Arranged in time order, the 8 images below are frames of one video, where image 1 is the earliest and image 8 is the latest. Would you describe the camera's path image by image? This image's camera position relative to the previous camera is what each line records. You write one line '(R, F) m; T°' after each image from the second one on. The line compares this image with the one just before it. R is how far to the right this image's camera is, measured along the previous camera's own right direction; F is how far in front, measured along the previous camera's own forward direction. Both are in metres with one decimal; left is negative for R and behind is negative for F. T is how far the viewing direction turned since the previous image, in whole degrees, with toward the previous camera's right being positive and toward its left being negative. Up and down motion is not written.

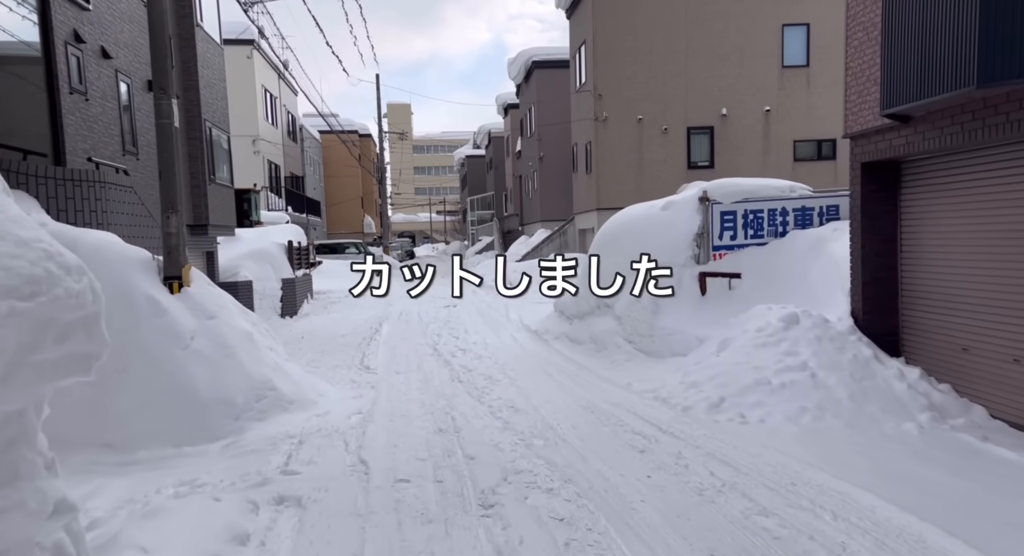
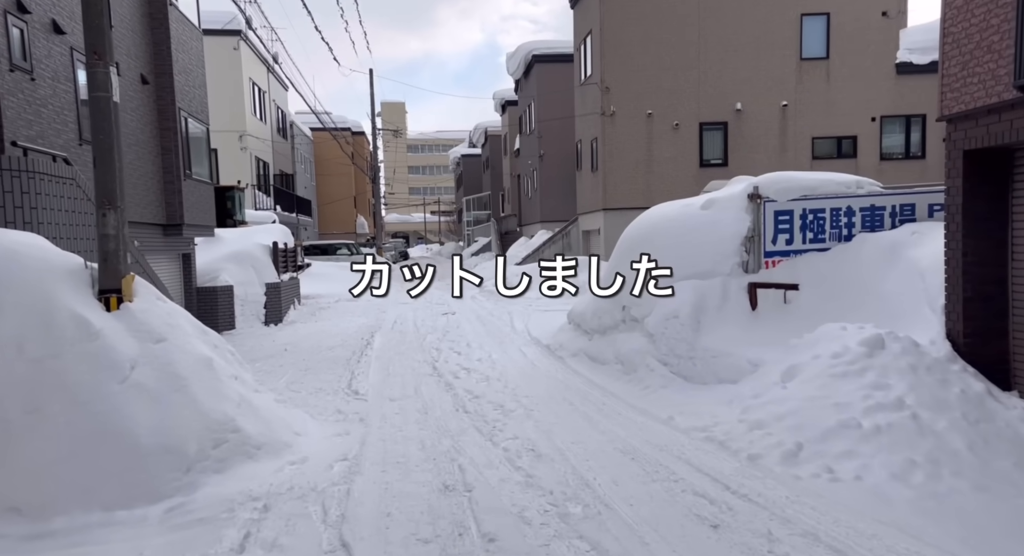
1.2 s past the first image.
(-0.2, +1.2) m; 0°
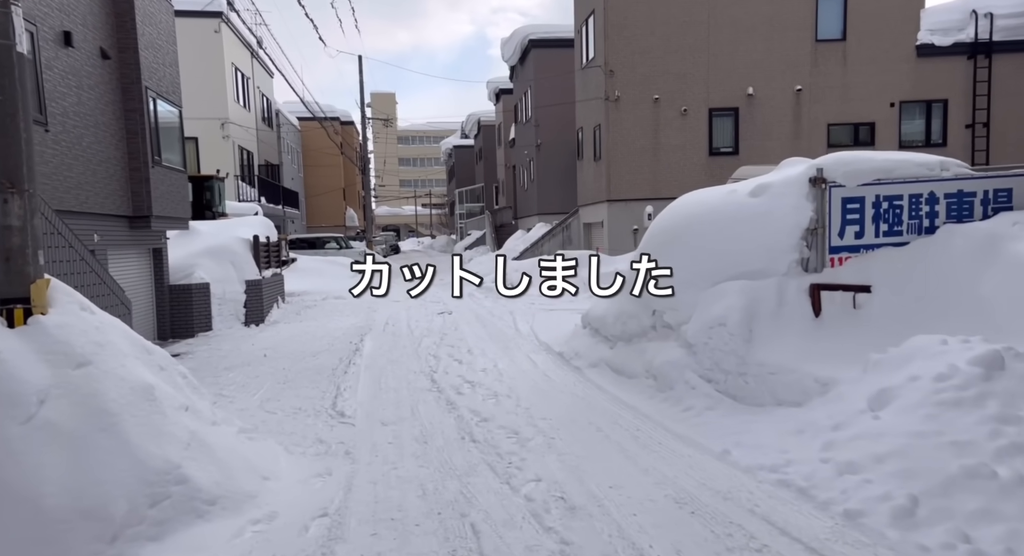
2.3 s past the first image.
(-0.2, +1.1) m; +1°
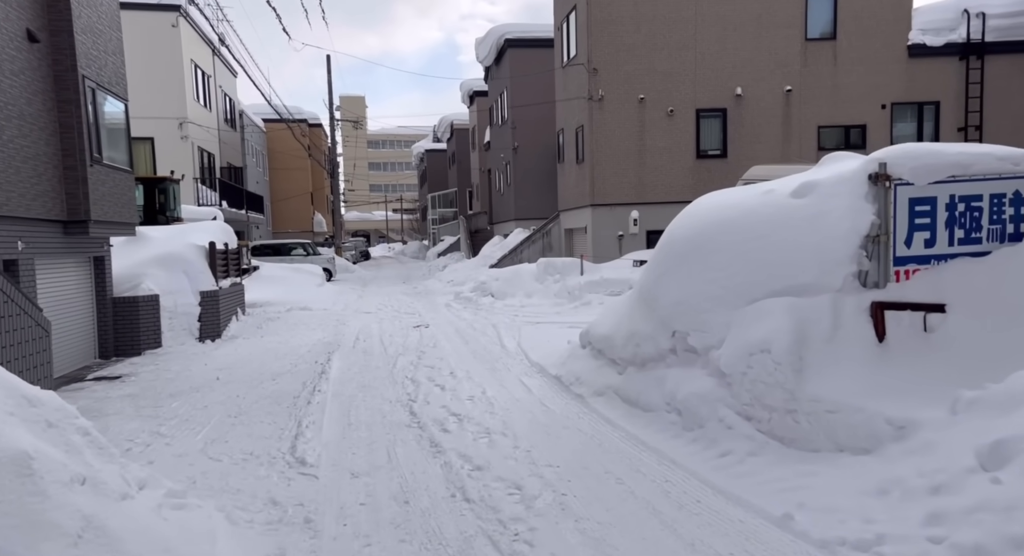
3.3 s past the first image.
(-0.2, +1.1) m; +2°
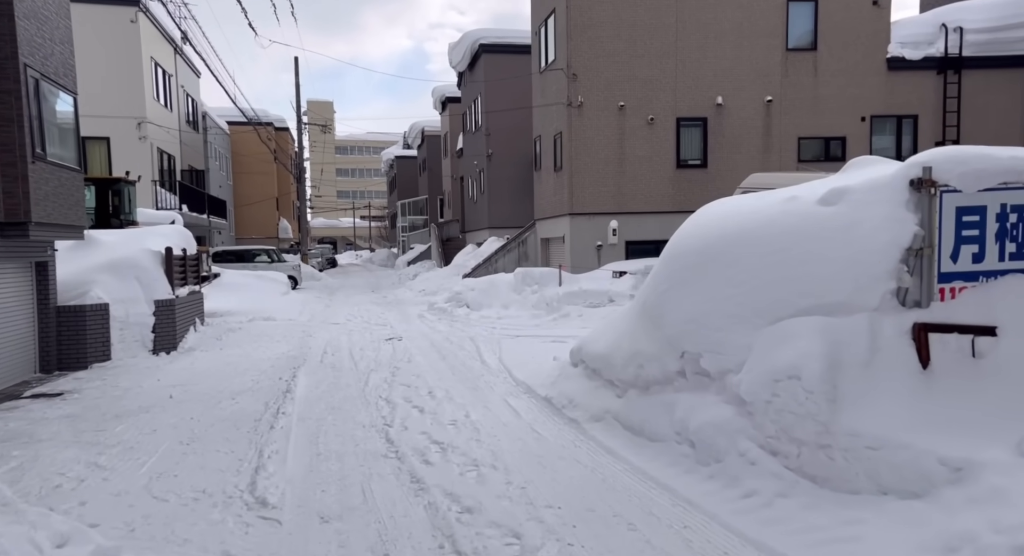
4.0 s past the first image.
(-0.2, +0.6) m; +2°
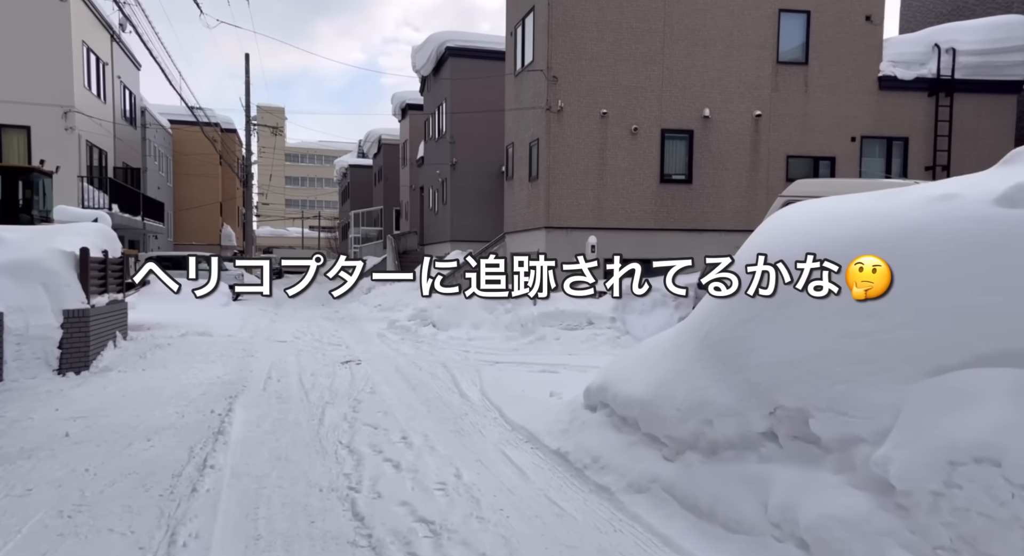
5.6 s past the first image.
(-0.4, +1.5) m; +4°
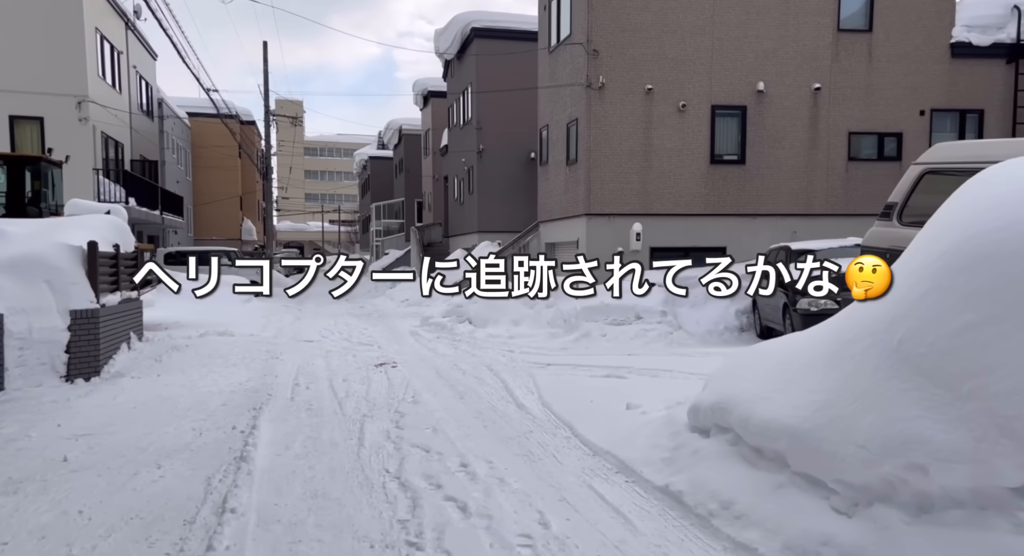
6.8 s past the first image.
(-0.4, +1.1) m; -1°
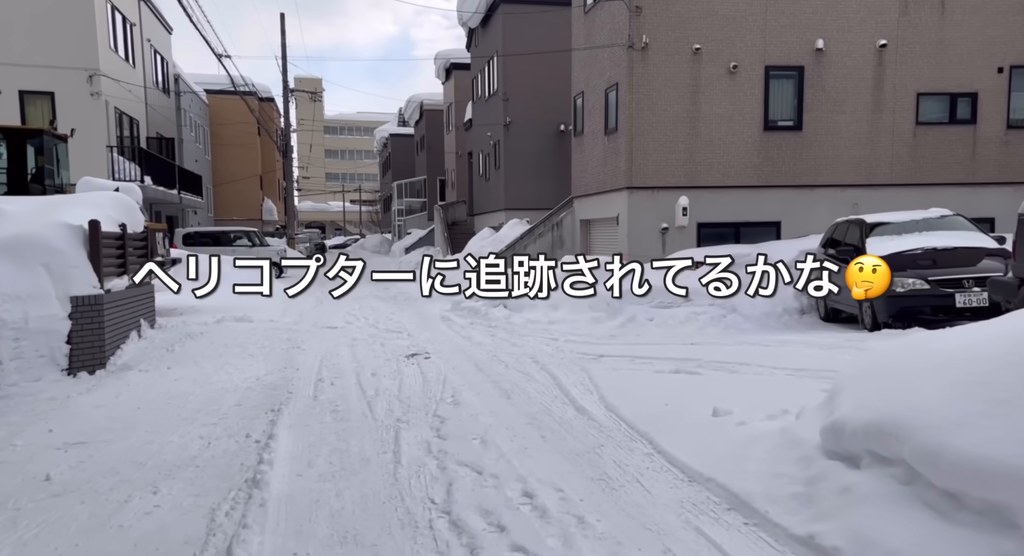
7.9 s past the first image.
(-0.3, +1.1) m; -2°
